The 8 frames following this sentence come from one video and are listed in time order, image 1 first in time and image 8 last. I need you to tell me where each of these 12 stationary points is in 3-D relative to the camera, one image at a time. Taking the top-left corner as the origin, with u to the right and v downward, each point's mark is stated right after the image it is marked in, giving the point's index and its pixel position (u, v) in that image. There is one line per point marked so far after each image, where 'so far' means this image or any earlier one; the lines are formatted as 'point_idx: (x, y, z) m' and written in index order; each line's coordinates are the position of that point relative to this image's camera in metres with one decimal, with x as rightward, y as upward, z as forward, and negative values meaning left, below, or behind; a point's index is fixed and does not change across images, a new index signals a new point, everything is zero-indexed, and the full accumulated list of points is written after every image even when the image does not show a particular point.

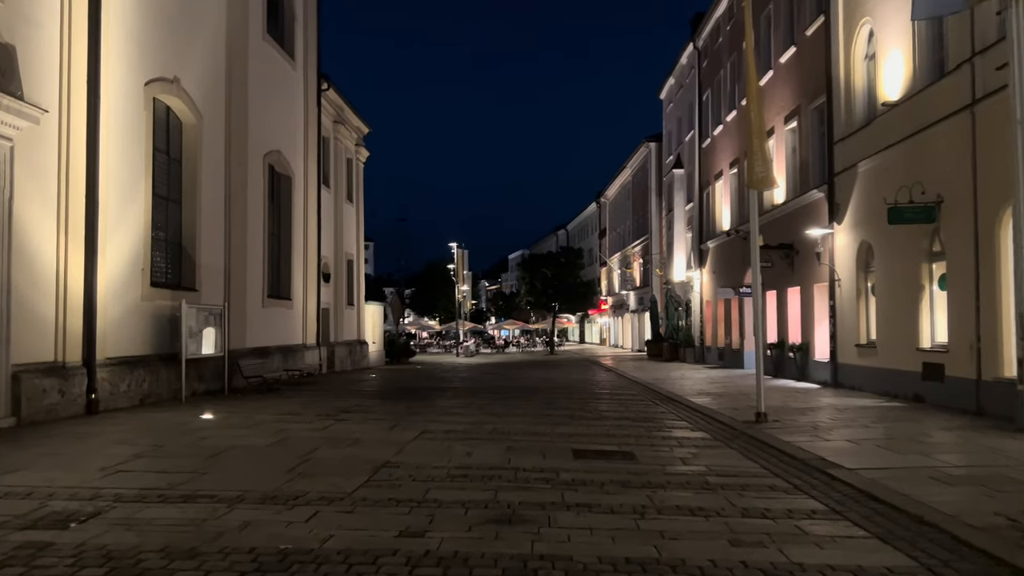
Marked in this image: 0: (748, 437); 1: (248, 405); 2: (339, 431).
0: (+3.4, -2.1, +12.1) m
1: (-4.9, -2.2, +15.4) m
2: (-2.5, -2.0, +11.9) m
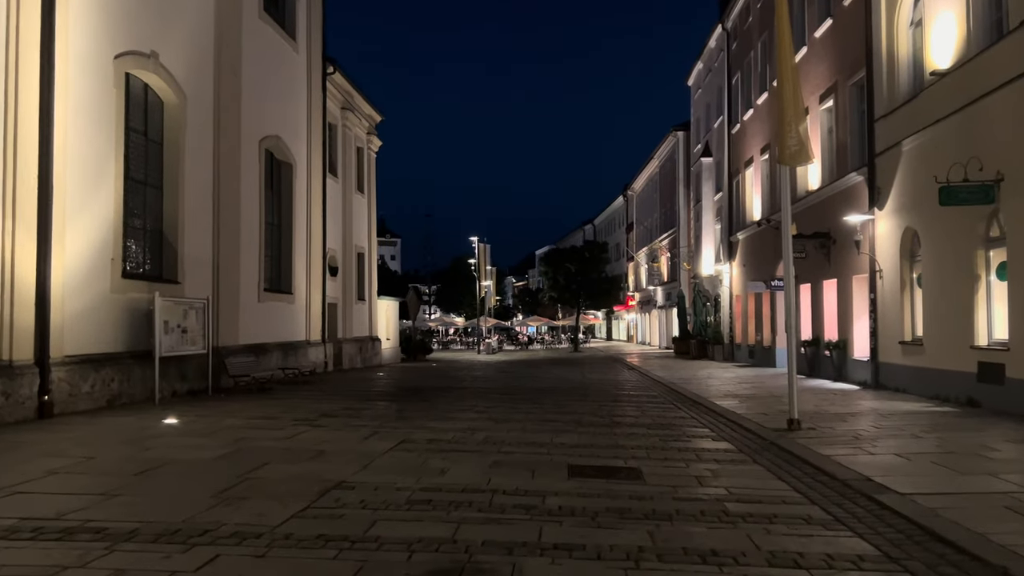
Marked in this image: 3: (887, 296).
0: (+3.3, -2.0, +10.4) m
1: (-4.8, -2.0, +14.0) m
2: (-2.6, -1.9, +10.4) m
3: (+8.1, -0.2, +18.2) m
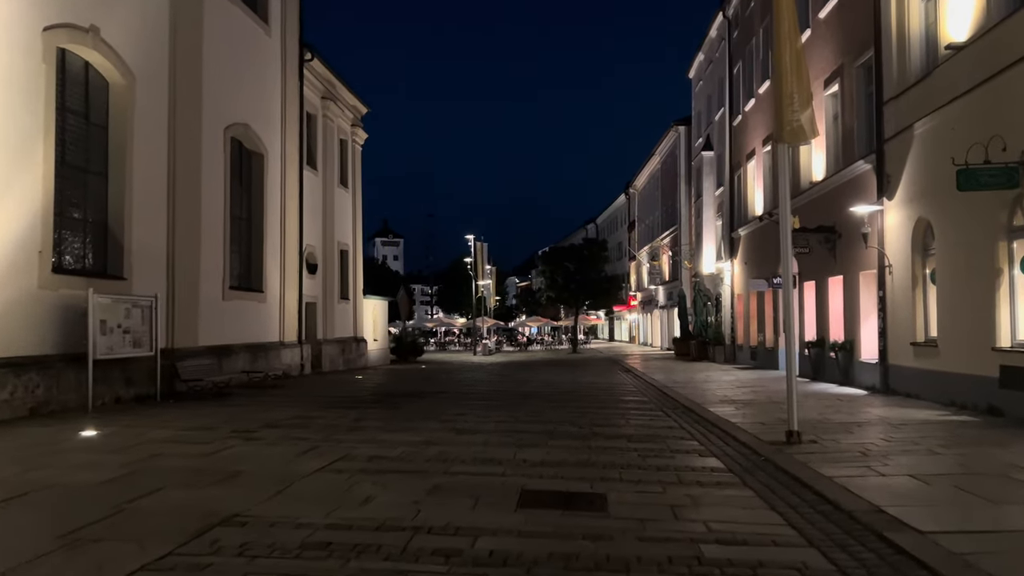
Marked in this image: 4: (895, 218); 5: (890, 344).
0: (+2.8, -1.9, +9.0) m
1: (-5.3, -1.9, +12.7) m
2: (-3.1, -1.8, +9.1) m
3: (+7.7, -0.1, +16.8) m
4: (+7.7, +1.4, +16.8) m
5: (+7.7, -1.1, +17.1) m
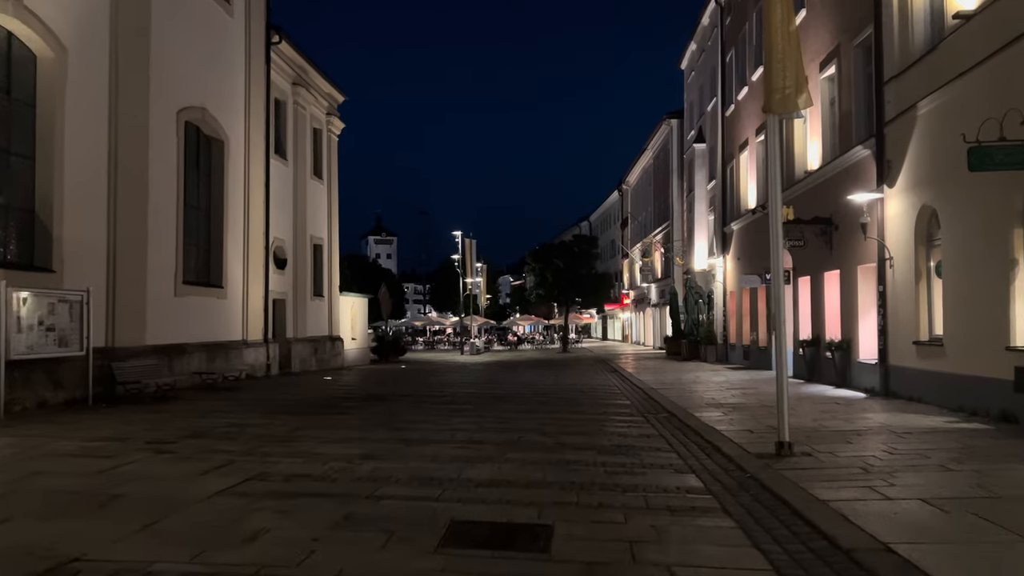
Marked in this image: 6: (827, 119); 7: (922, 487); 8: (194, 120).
0: (+2.3, -1.8, +7.7) m
1: (-5.8, -1.8, +11.3) m
2: (-3.6, -1.7, +7.7) m
3: (+7.1, 0.0, +15.5) m
4: (+7.1, +1.5, +15.5) m
5: (+7.1, -1.0, +15.8) m
6: (+7.5, +4.0, +19.9) m
7: (+3.6, -1.8, +7.4) m
8: (-7.3, +3.9, +19.2) m
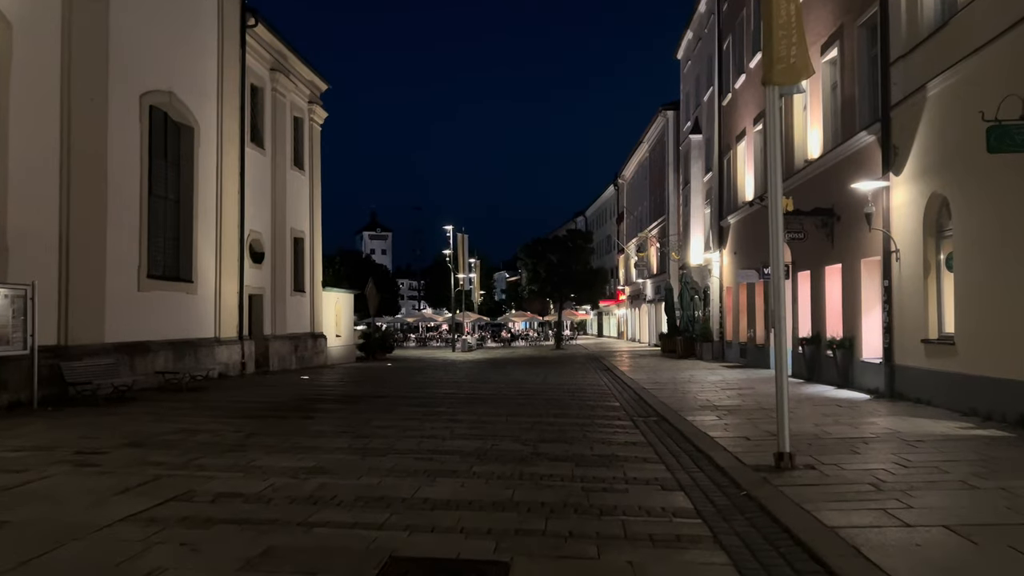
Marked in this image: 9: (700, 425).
0: (+2.0, -1.8, +6.7) m
1: (-6.2, -1.8, +10.3) m
2: (-3.9, -1.7, +6.7) m
3: (+6.8, +0.1, +14.5) m
4: (+6.8, +1.6, +14.5) m
5: (+6.8, -0.9, +14.8) m
6: (+7.1, +4.1, +18.9) m
7: (+3.3, -1.7, +6.4) m
8: (-7.6, +4.0, +18.2) m
9: (+2.7, -2.0, +12.0) m
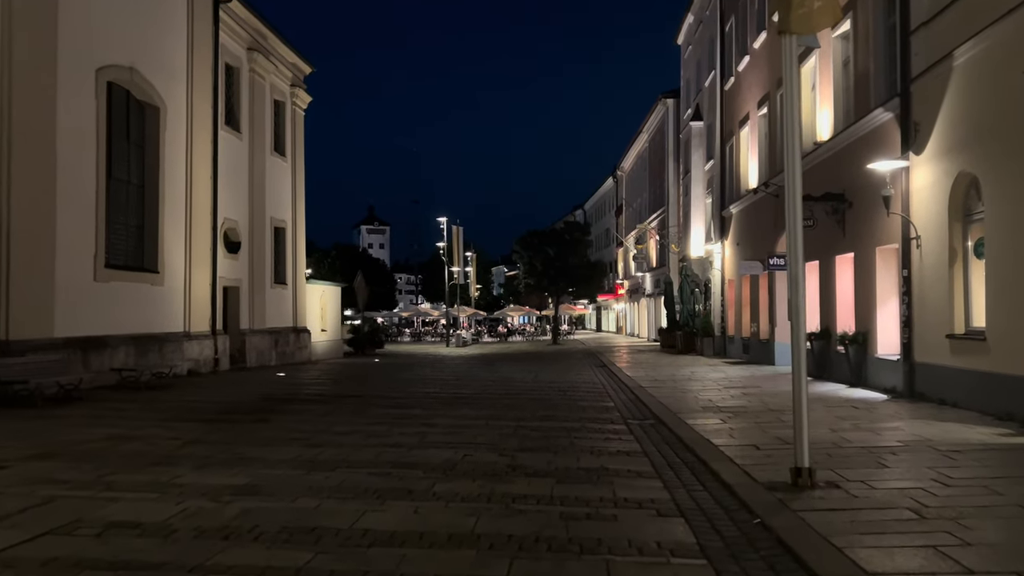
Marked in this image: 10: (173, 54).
0: (+1.7, -1.7, +5.4) m
1: (-6.4, -1.6, +9.0) m
2: (-4.2, -1.6, +5.5) m
3: (+6.5, +0.3, +13.2) m
4: (+6.5, +1.8, +13.2) m
5: (+6.5, -0.8, +13.5) m
6: (+6.9, +4.3, +17.5) m
7: (+3.0, -1.6, +5.2) m
8: (-7.9, +4.2, +16.9) m
9: (+2.4, -1.8, +10.7) m
10: (-7.7, +5.3, +19.1) m
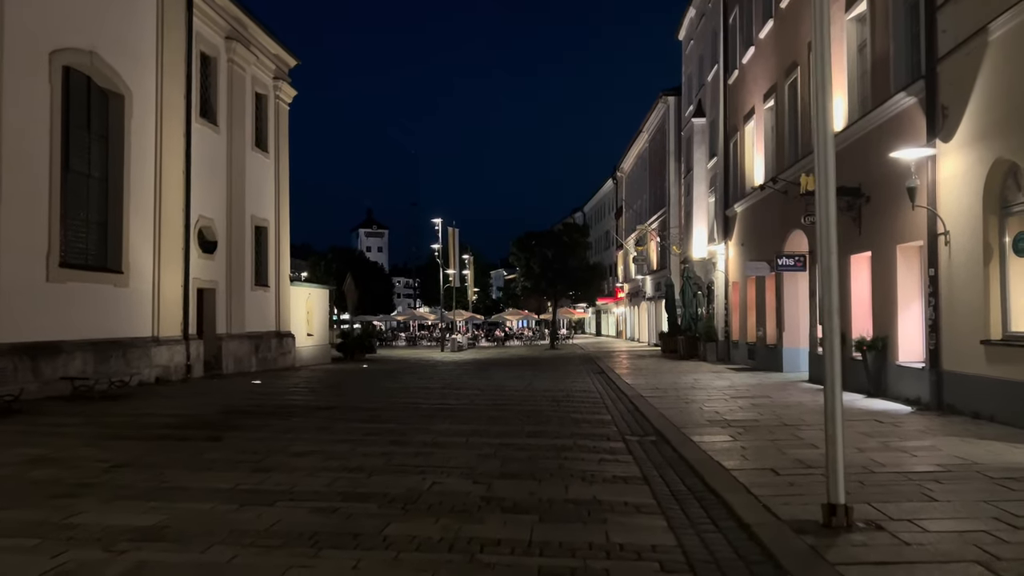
0: (+1.5, -1.6, +4.2) m
1: (-6.6, -1.6, +7.8) m
2: (-4.4, -1.5, +4.2) m
3: (+6.3, +0.3, +11.9) m
4: (+6.3, +1.7, +11.9) m
5: (+6.3, -0.8, +12.2) m
6: (+6.7, +4.3, +16.3) m
7: (+2.8, -1.6, +3.9) m
8: (-8.1, +4.2, +15.6) m
9: (+2.2, -1.8, +9.5) m
10: (-7.9, +5.3, +17.8) m
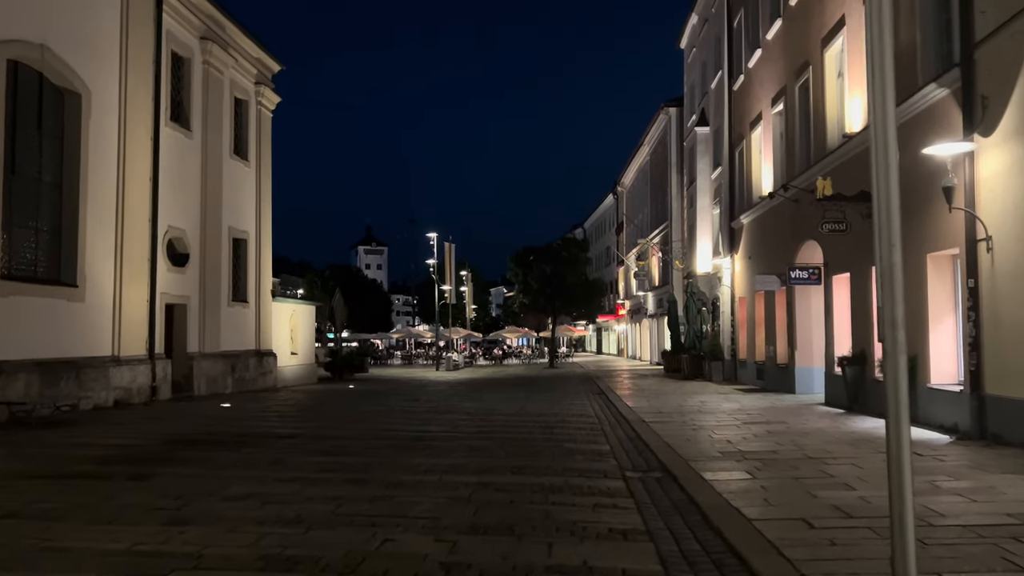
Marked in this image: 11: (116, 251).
0: (+1.3, -1.6, +2.7) m
1: (-6.8, -1.7, +6.3) m
2: (-4.6, -1.5, +2.7) m
3: (+6.1, +0.1, +10.5) m
4: (+6.1, +1.6, +10.5) m
5: (+6.1, -1.0, +10.8) m
6: (+6.5, +4.0, +14.9) m
7: (+2.6, -1.5, +2.4) m
8: (-8.3, +3.9, +14.3) m
9: (+2.0, -1.9, +8.0) m
10: (-8.1, +5.0, +16.5) m
11: (-8.0, +0.7, +17.0) m
